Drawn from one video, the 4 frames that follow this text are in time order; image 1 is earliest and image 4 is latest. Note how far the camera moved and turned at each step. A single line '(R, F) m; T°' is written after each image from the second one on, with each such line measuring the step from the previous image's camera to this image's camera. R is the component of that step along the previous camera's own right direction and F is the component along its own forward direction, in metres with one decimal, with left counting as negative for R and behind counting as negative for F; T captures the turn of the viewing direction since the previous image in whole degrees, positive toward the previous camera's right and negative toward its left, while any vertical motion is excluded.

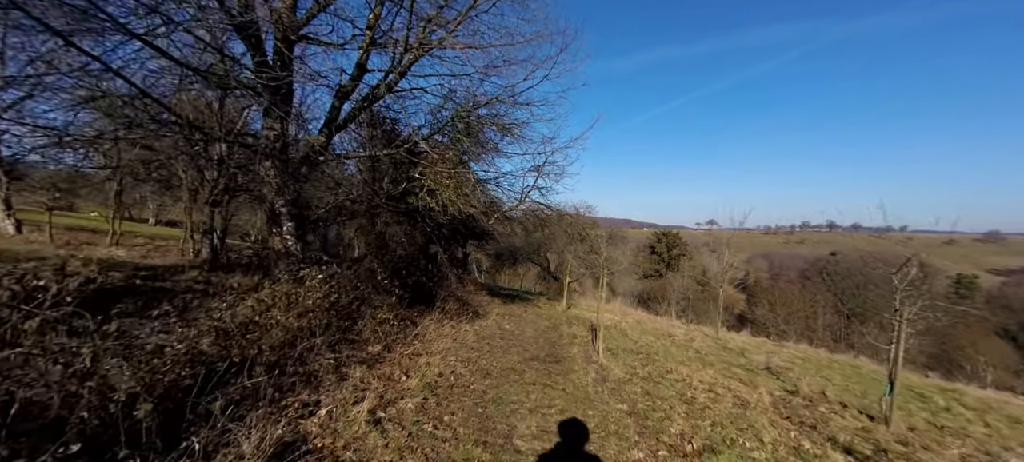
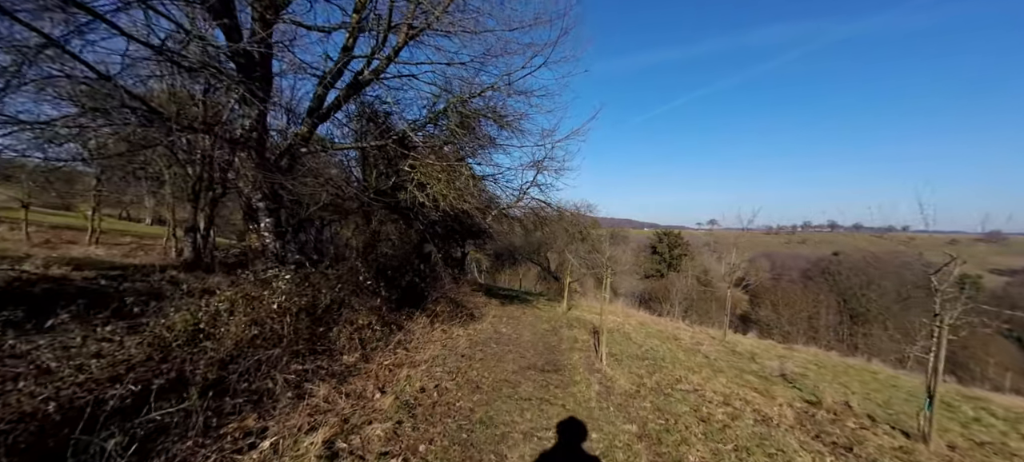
(+0.1, +0.7) m; 0°
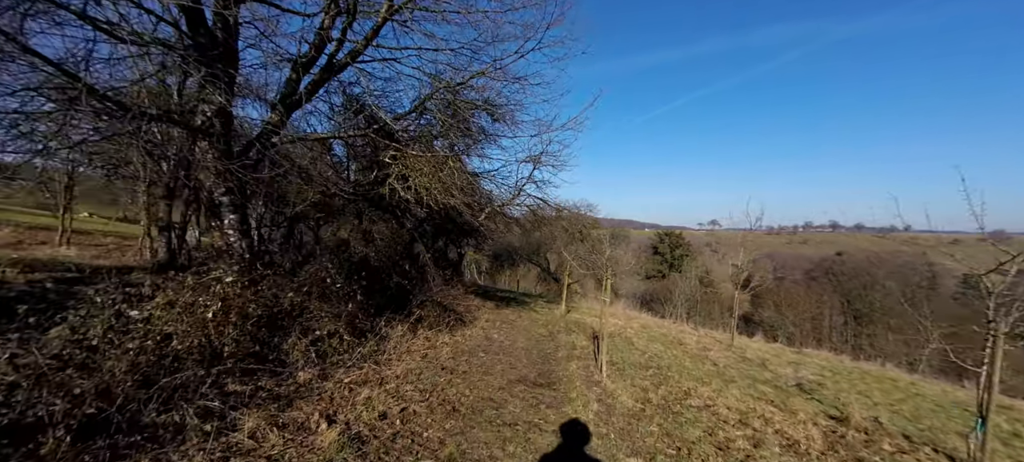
(+0.2, +0.8) m; 0°
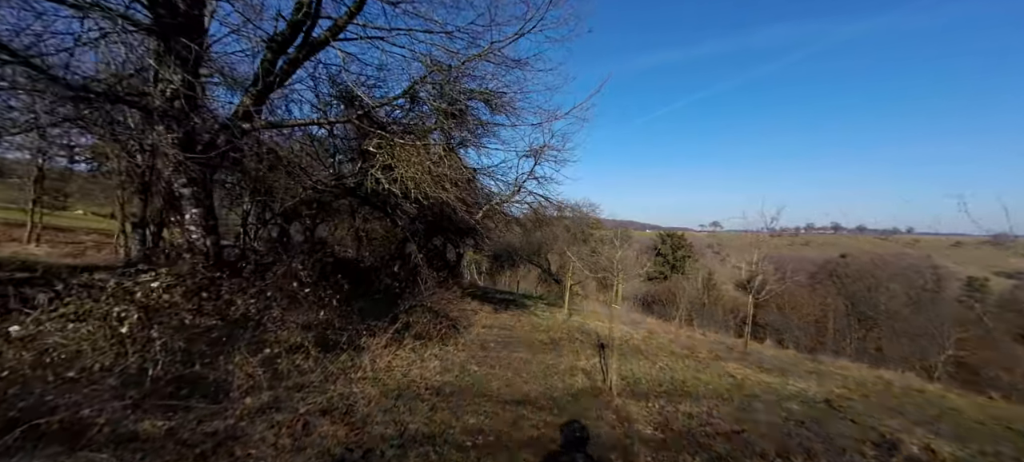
(0.0, +0.9) m; 0°
